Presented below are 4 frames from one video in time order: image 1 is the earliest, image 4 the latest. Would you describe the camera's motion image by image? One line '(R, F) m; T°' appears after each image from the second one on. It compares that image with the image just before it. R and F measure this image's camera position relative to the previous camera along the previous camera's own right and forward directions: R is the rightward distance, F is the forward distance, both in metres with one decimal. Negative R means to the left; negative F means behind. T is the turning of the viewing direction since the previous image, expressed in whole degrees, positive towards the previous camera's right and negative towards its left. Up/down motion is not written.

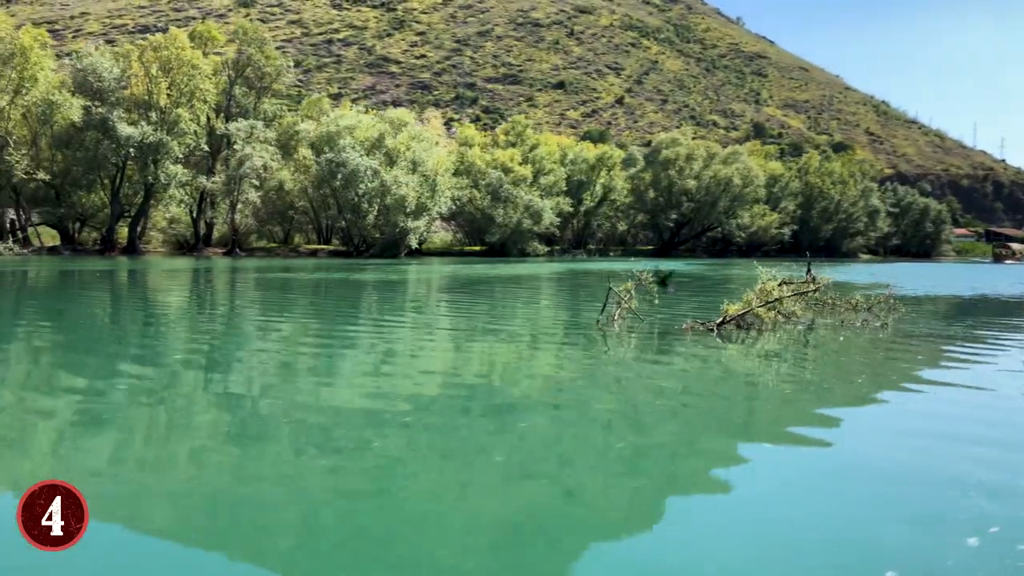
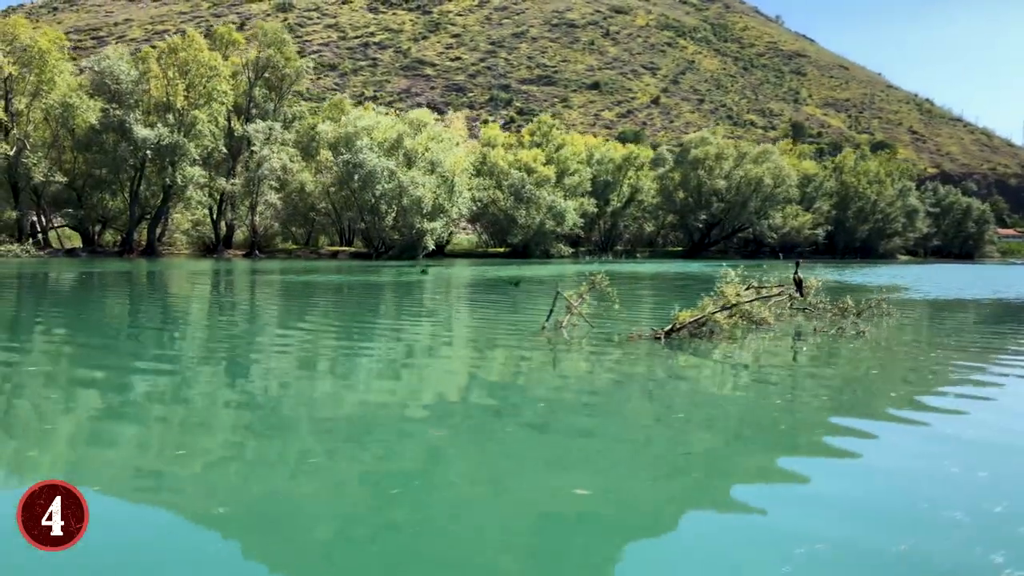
(+0.6, +0.5) m; -3°
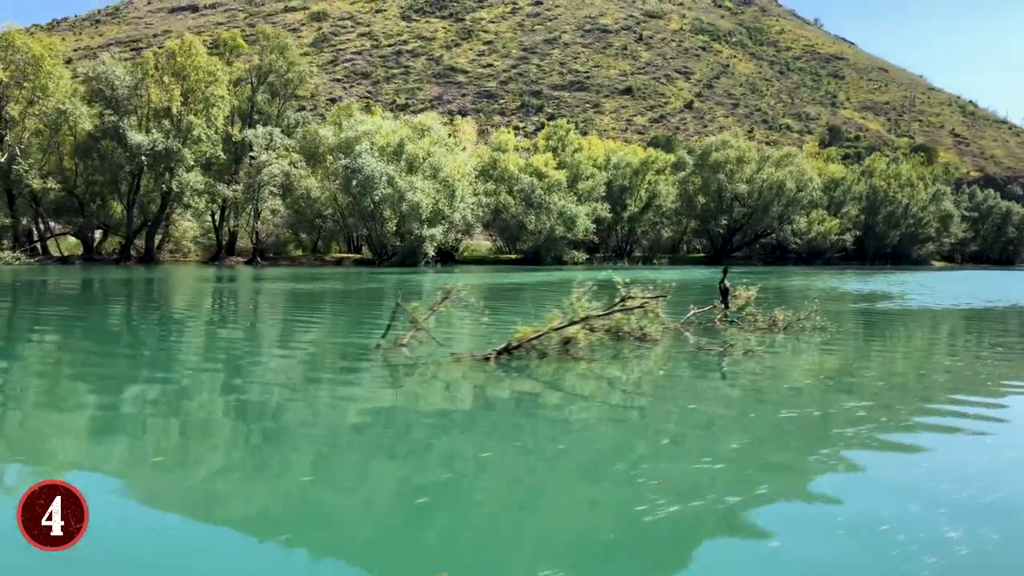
(+1.2, +0.8) m; -3°
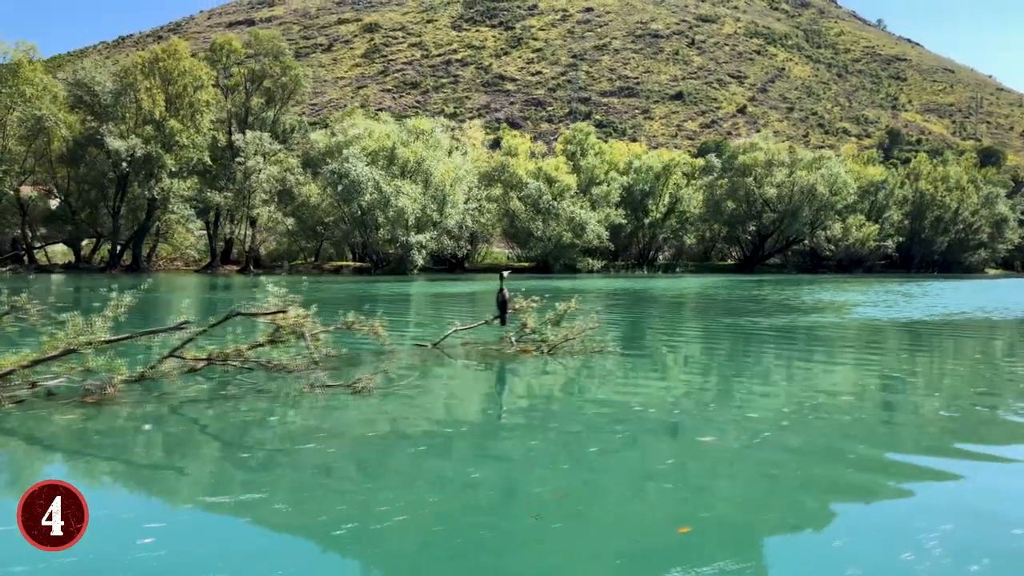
(+2.2, +1.3) m; -4°
